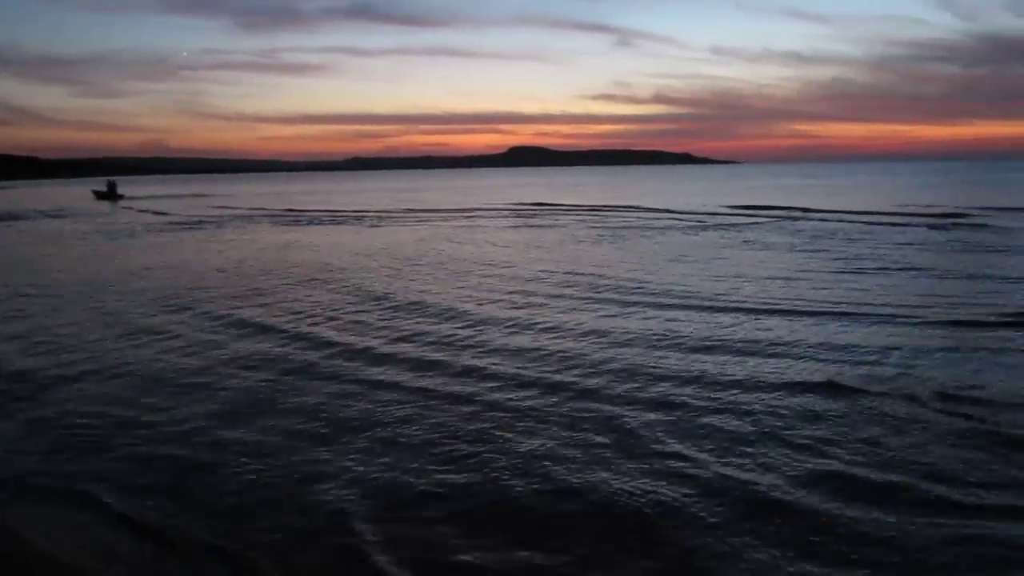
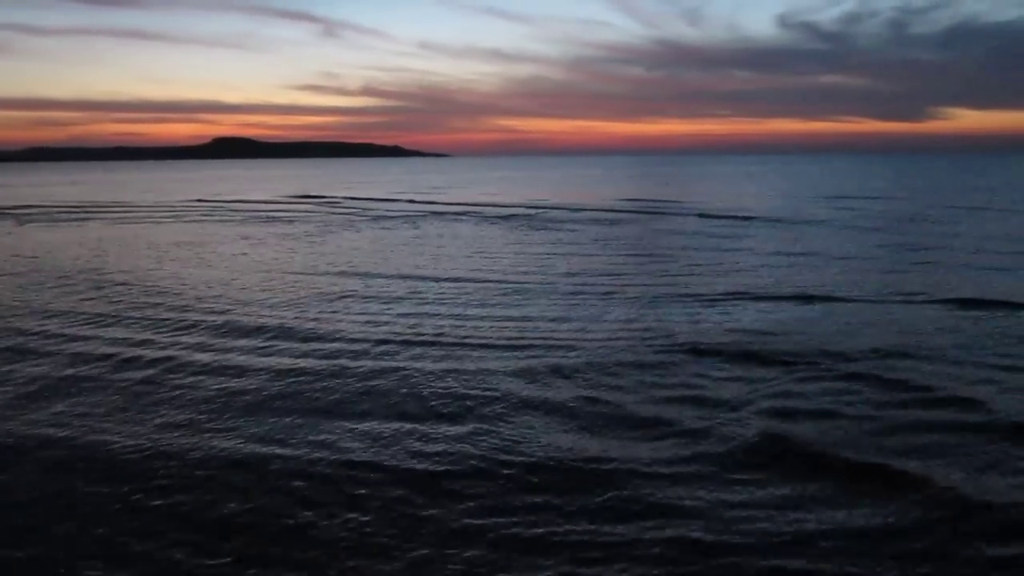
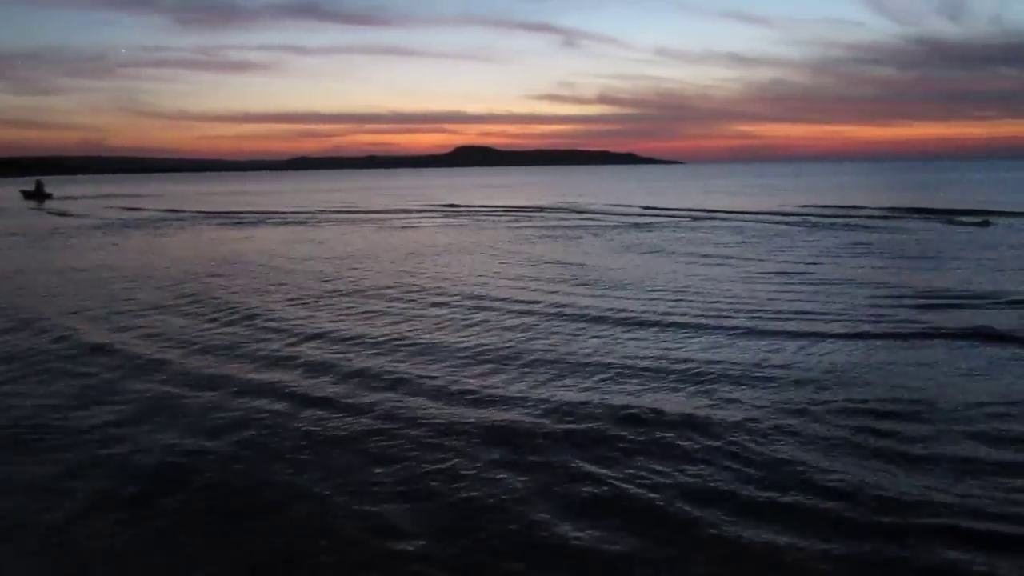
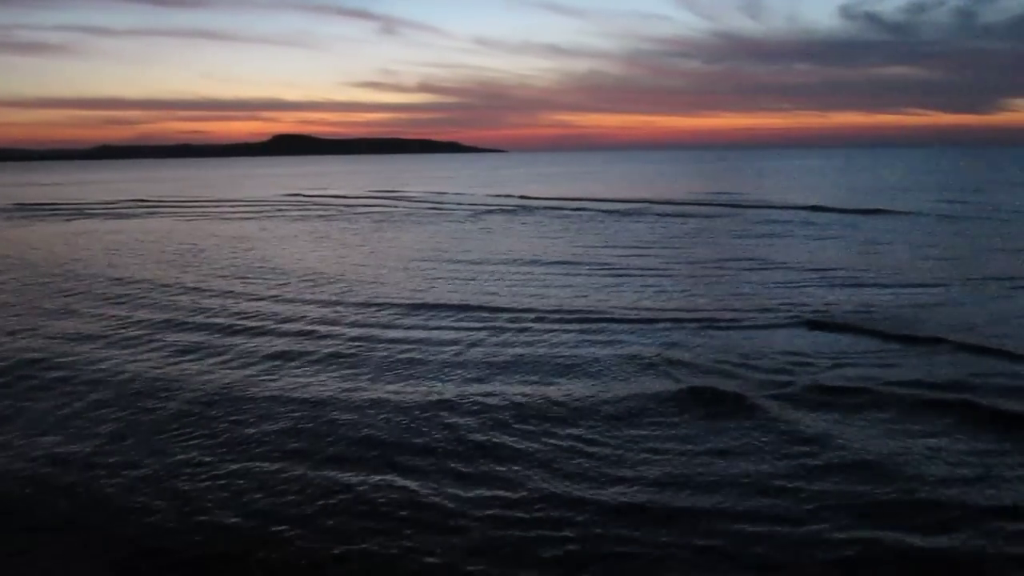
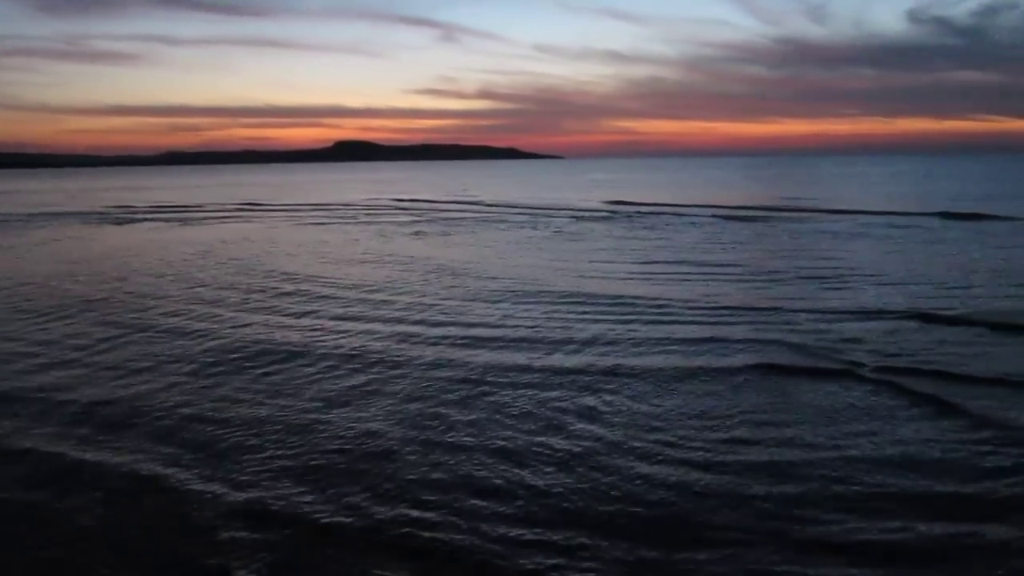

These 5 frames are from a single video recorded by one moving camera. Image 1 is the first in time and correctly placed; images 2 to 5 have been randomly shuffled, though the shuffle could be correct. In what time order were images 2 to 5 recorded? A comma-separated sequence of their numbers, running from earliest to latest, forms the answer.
3, 5, 4, 2
